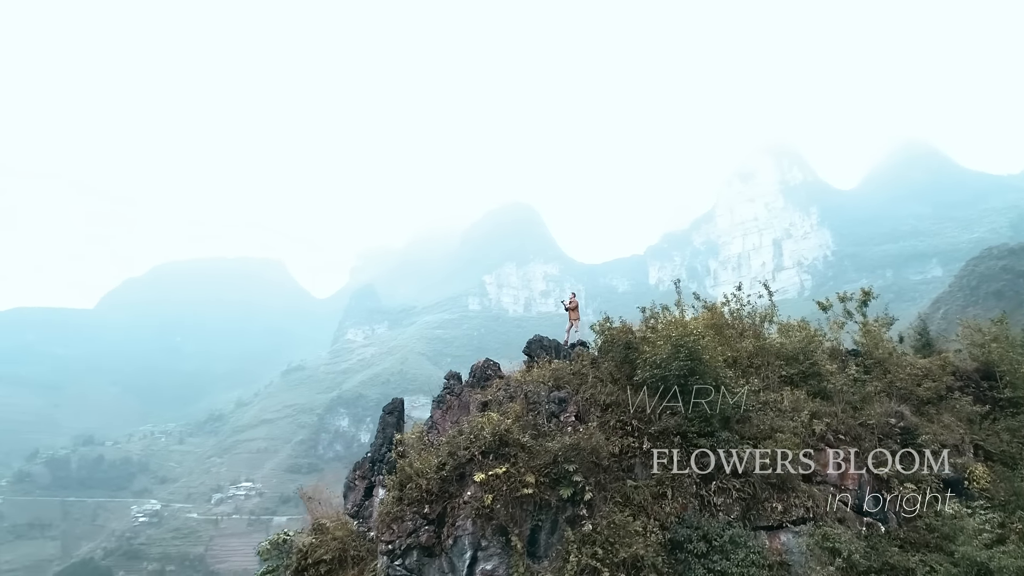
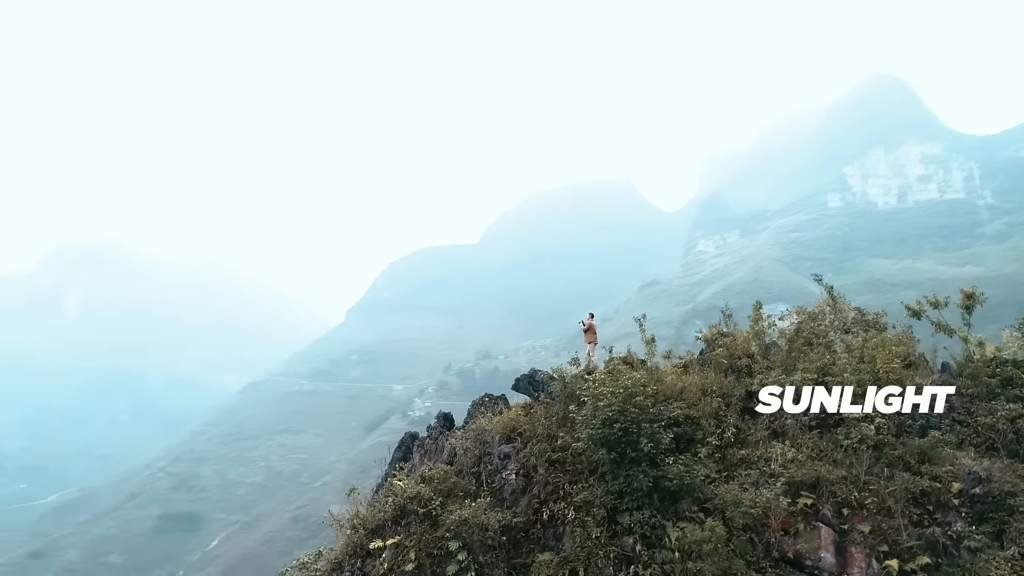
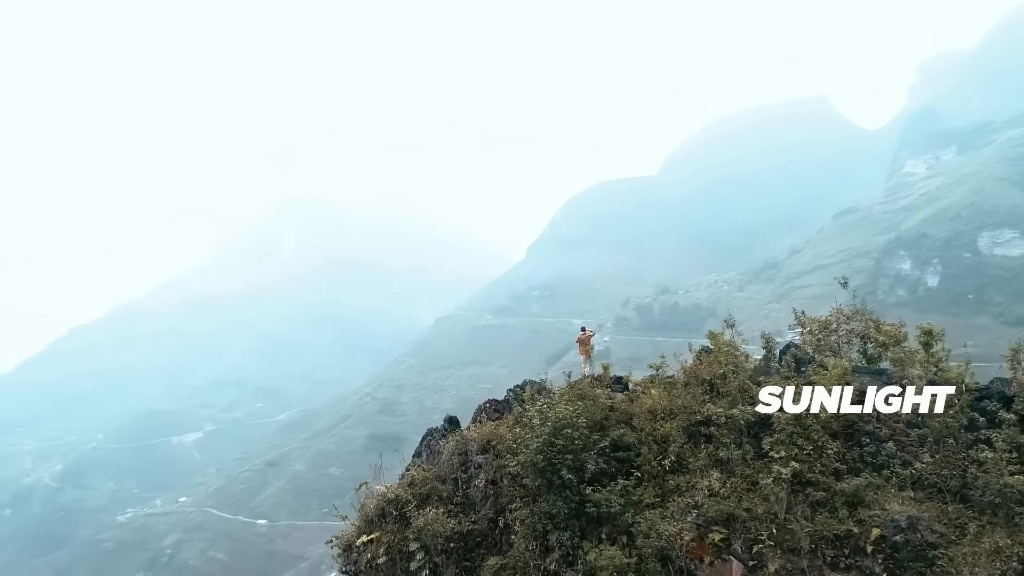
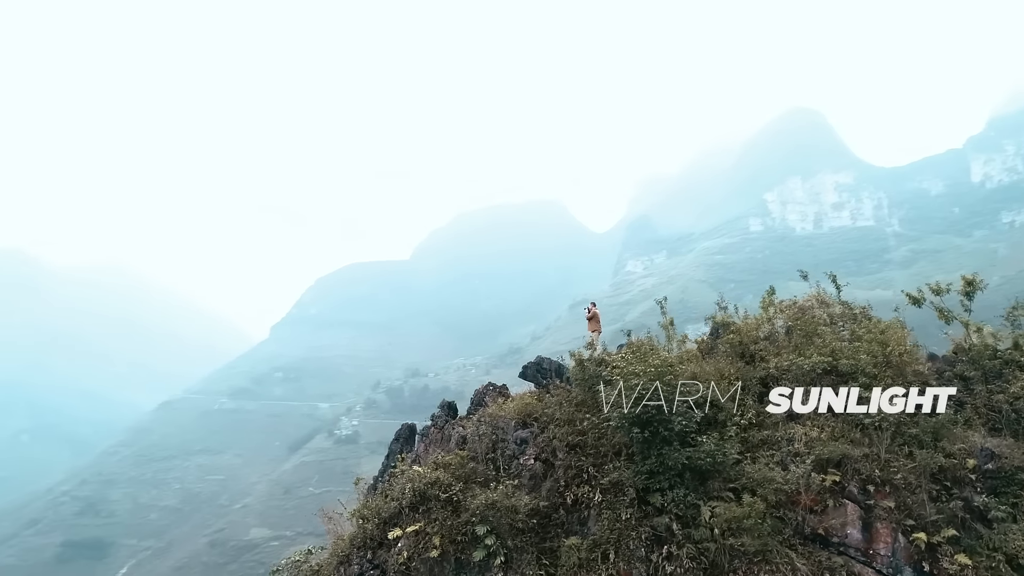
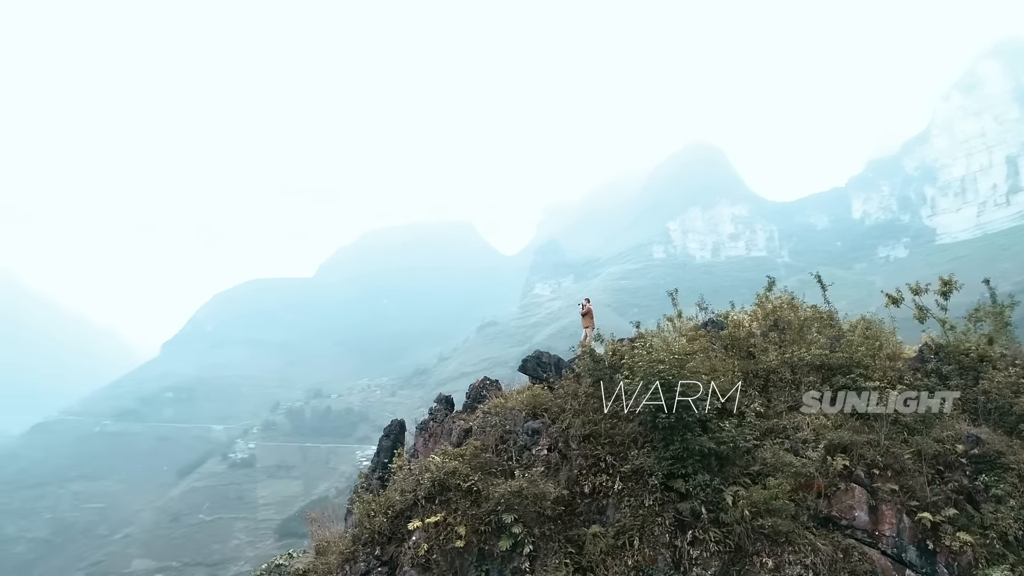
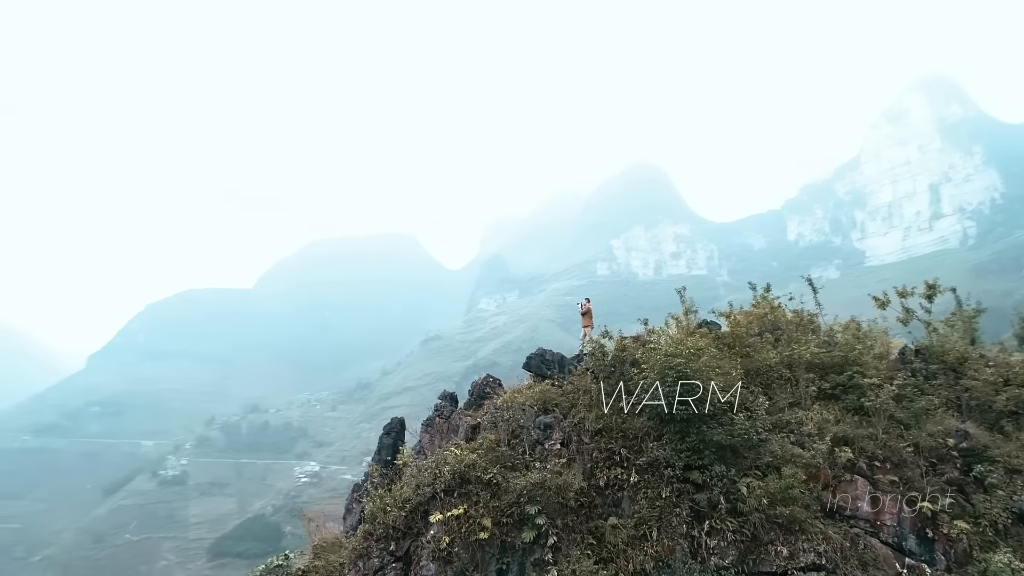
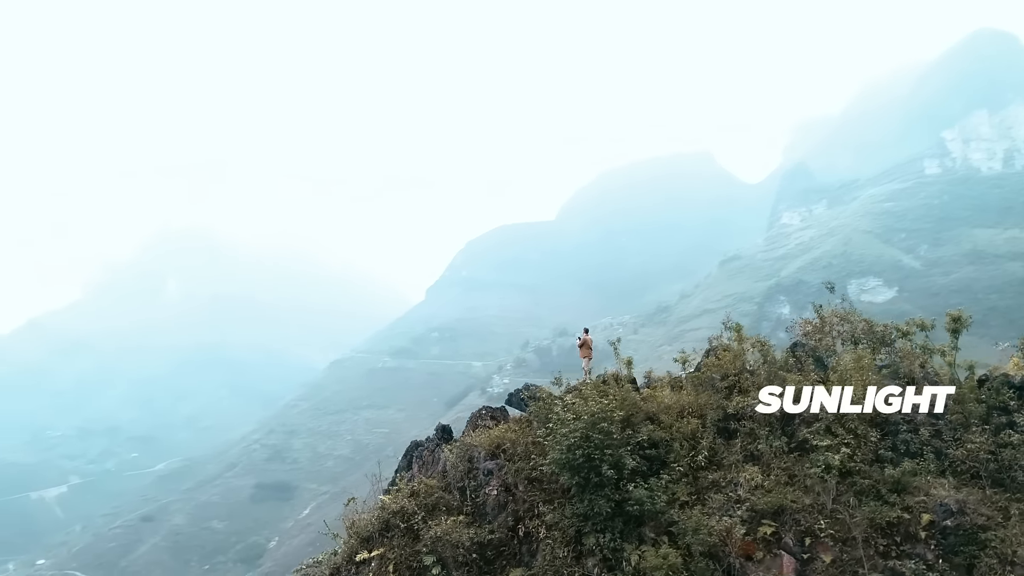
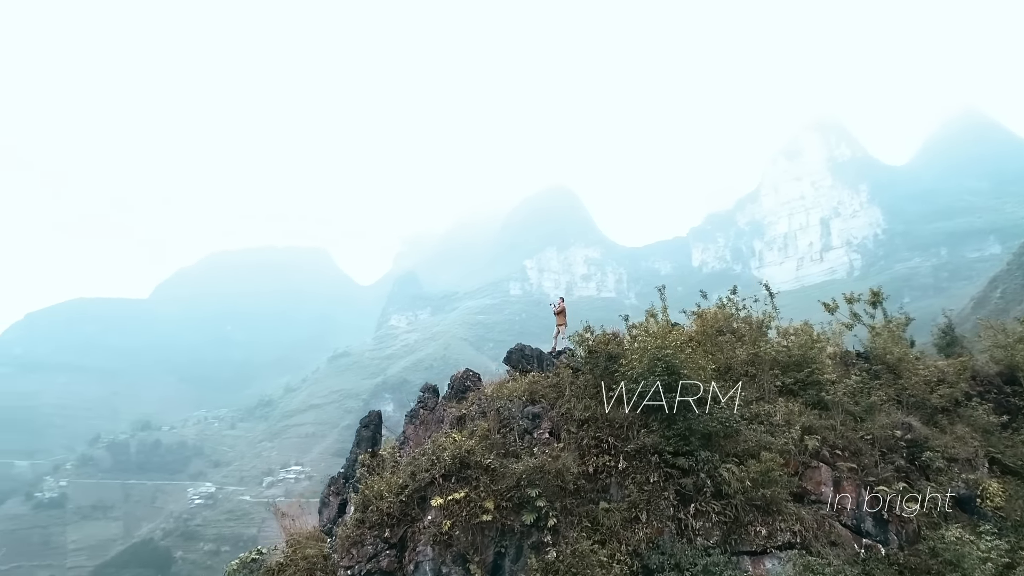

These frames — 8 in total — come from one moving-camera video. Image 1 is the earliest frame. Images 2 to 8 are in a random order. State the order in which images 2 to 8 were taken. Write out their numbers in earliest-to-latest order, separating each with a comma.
8, 6, 5, 4, 2, 7, 3
